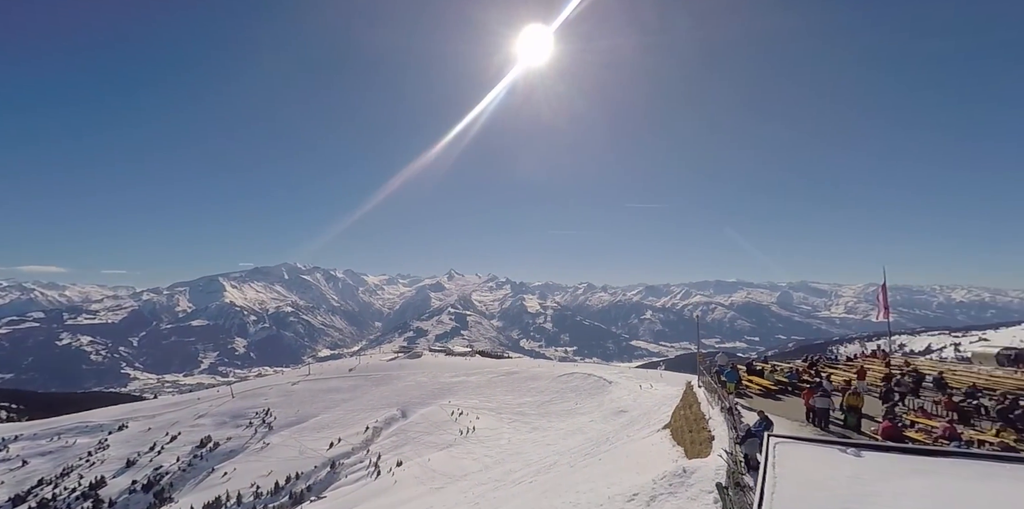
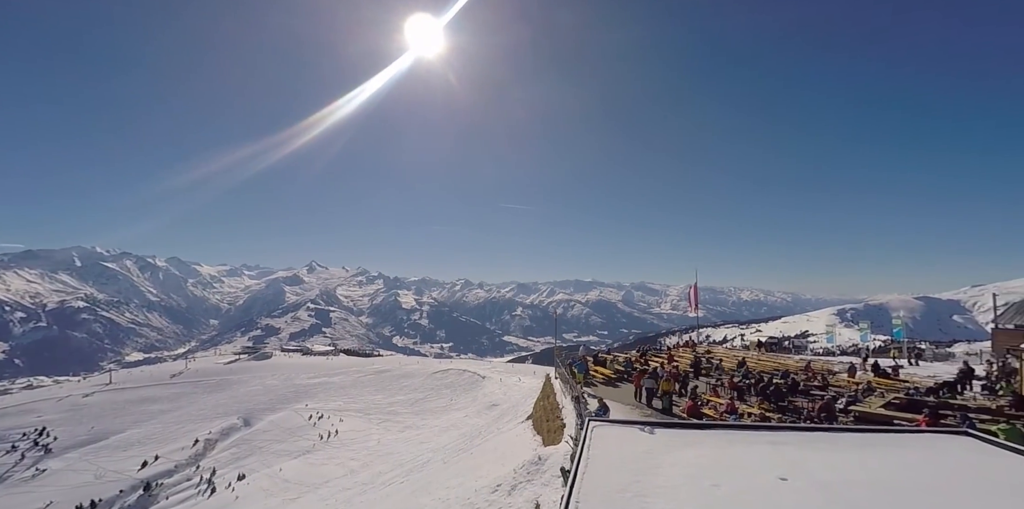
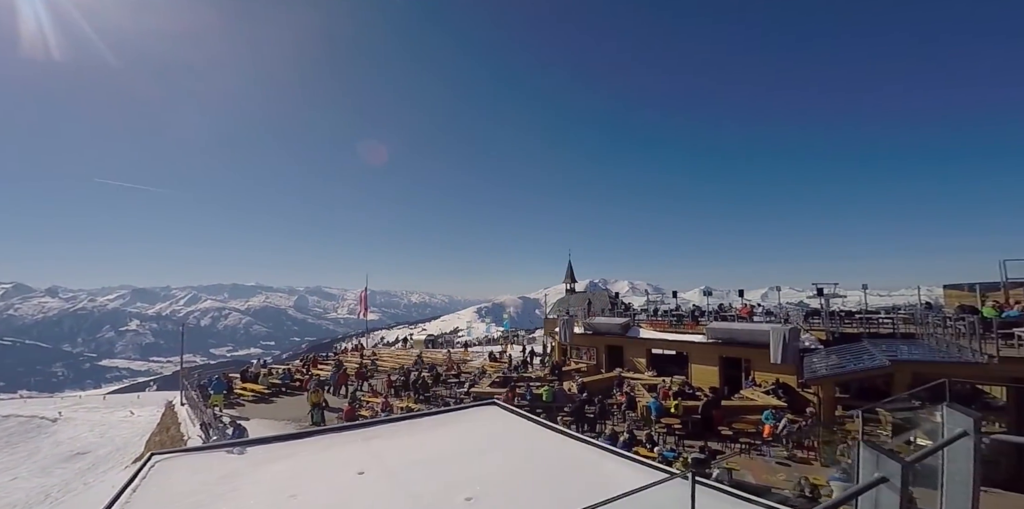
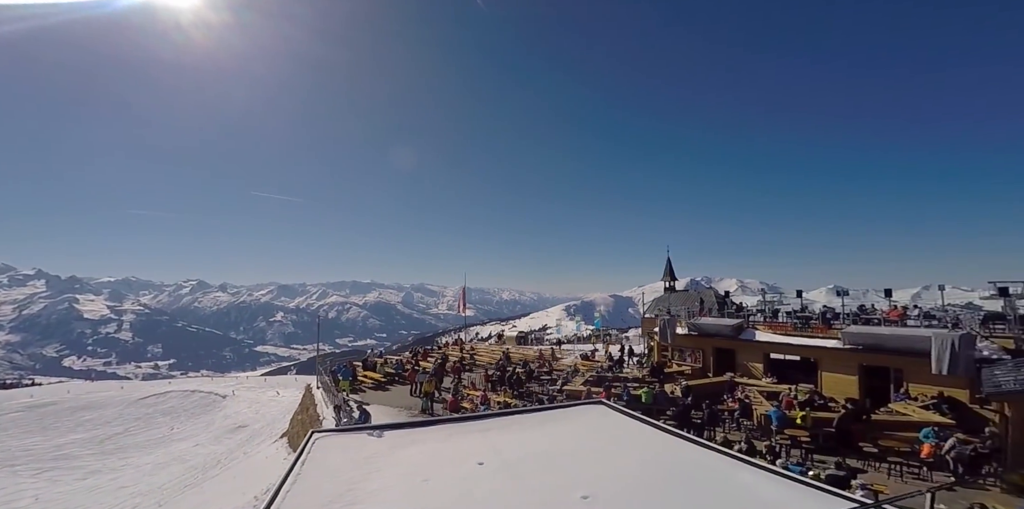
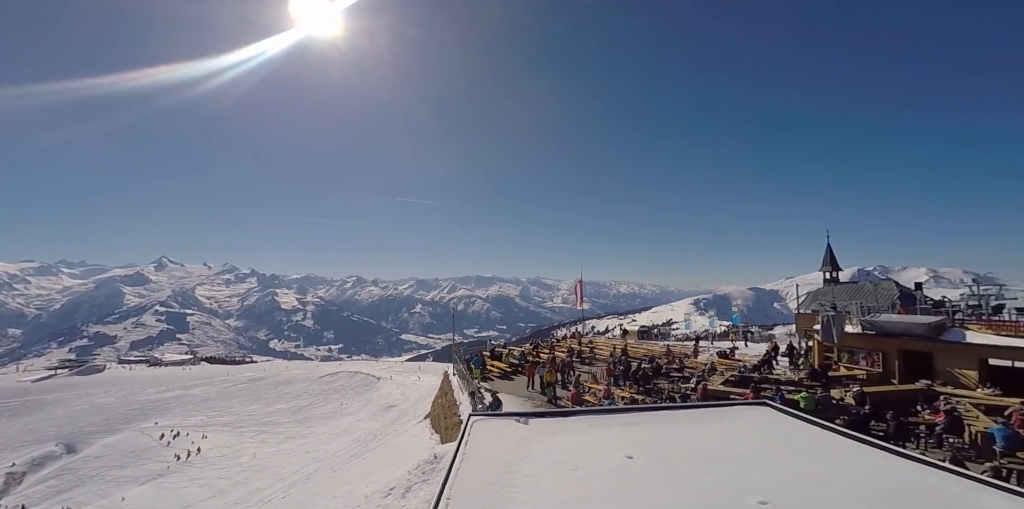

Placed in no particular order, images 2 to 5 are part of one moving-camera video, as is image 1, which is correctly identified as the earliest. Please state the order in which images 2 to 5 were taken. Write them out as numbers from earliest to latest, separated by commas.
2, 5, 4, 3
